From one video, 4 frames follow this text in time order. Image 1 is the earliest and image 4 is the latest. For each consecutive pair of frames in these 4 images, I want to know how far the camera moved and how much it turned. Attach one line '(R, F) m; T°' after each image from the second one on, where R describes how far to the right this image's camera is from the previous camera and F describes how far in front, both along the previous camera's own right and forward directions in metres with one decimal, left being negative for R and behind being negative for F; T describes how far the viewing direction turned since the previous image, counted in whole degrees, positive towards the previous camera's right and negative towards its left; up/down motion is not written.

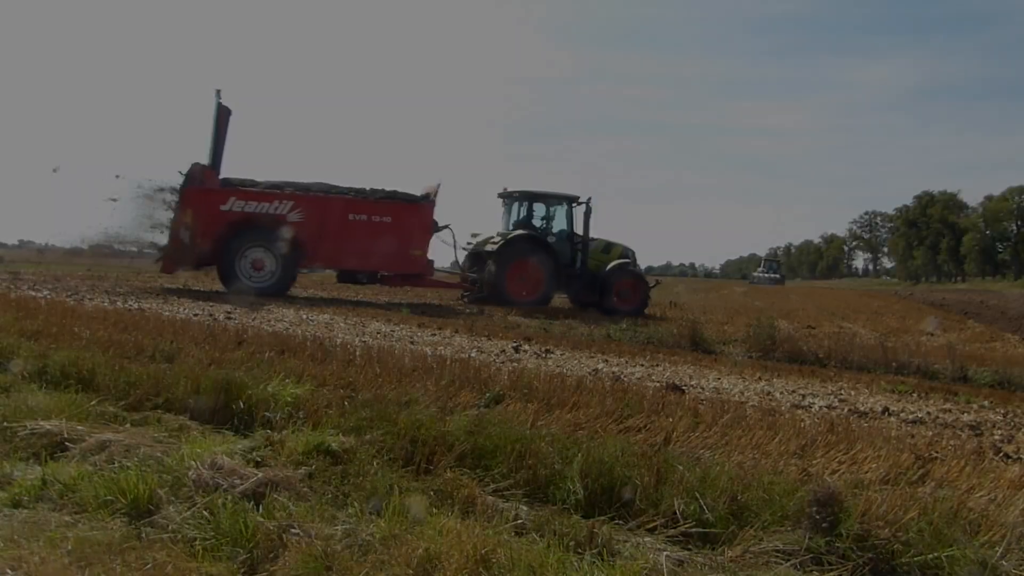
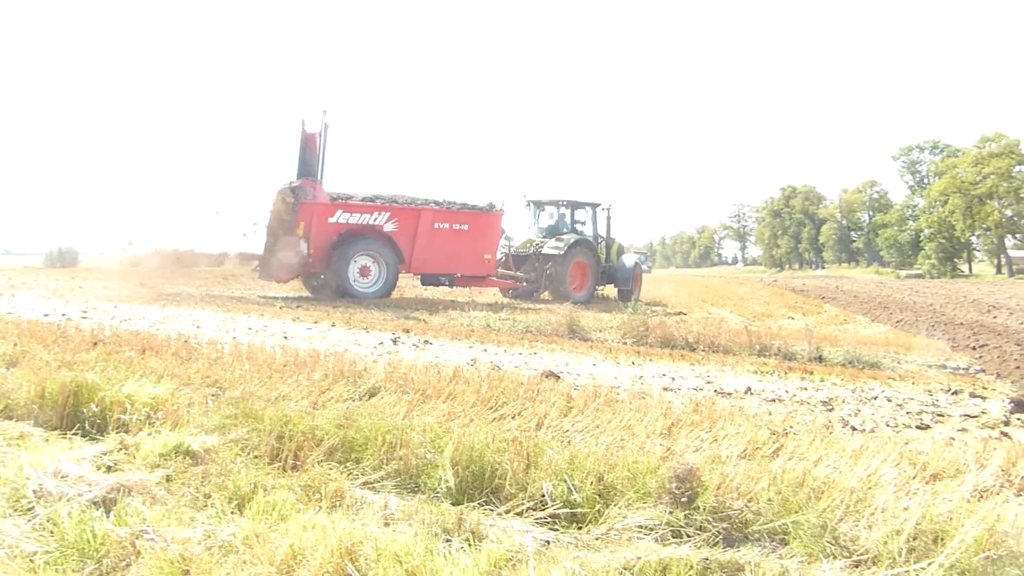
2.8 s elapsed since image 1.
(+3.5, 0.0) m; +2°
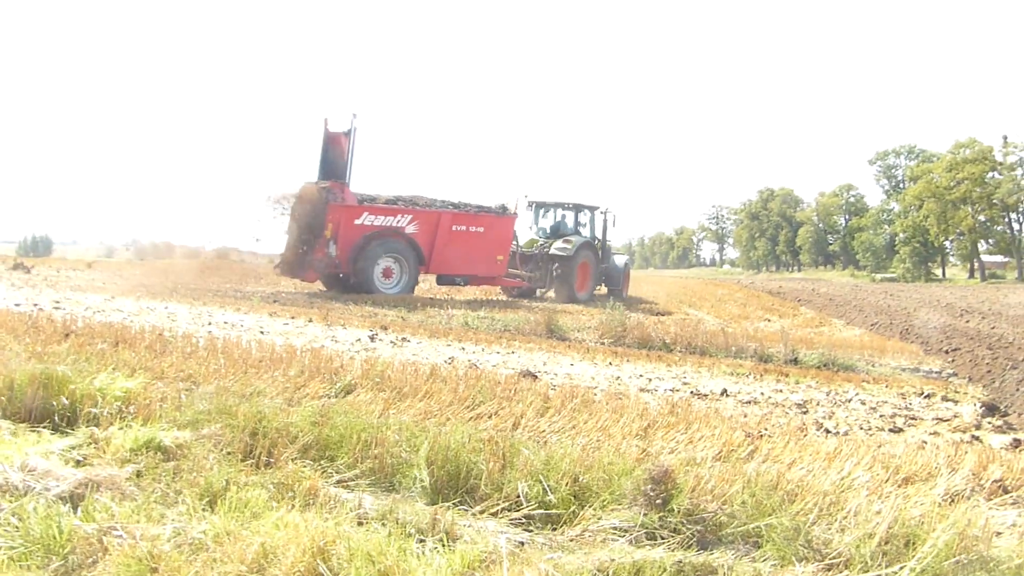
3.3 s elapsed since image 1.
(+0.6, 0.0) m; 0°
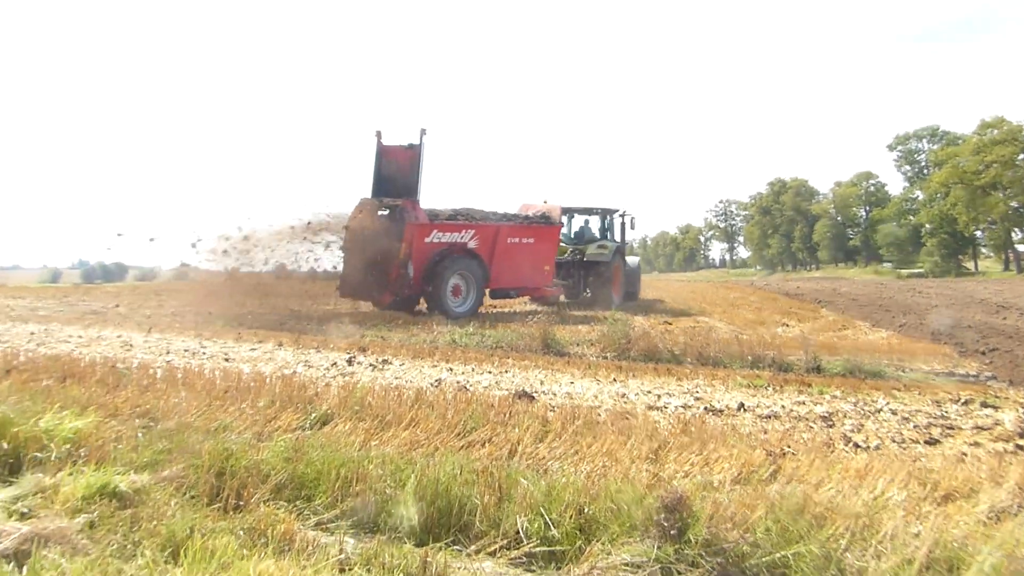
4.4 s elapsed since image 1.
(+0.3, +0.5) m; 0°
